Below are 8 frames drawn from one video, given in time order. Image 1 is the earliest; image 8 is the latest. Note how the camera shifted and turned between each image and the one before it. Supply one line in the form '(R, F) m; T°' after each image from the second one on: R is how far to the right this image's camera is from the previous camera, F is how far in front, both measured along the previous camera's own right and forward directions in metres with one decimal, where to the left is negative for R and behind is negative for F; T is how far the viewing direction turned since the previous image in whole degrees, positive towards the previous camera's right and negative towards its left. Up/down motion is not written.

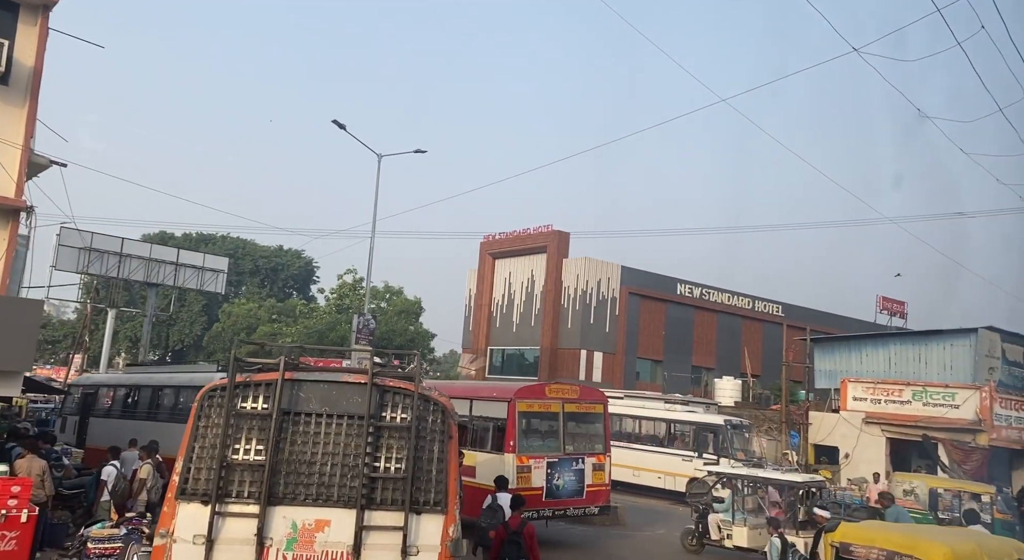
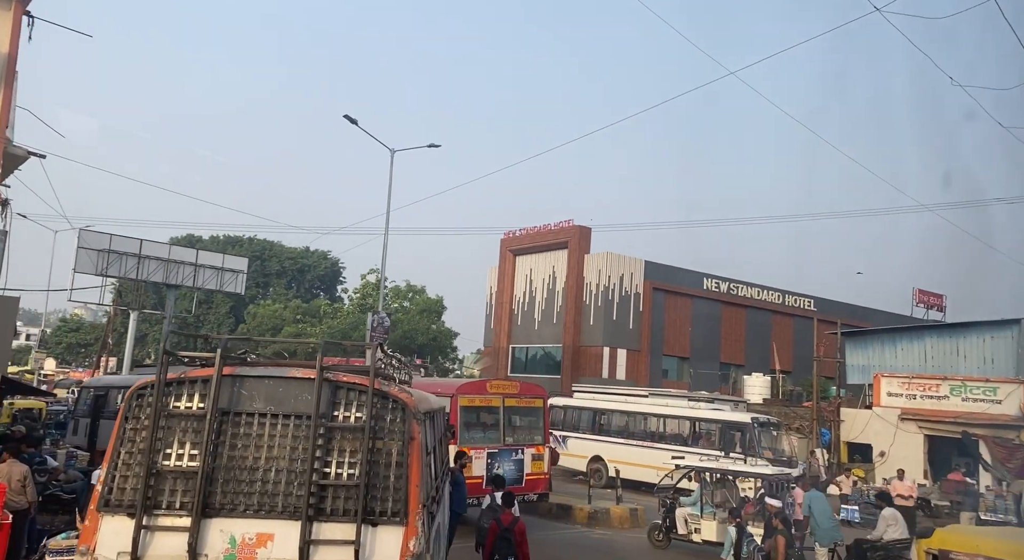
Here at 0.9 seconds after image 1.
(+0.4, +0.6) m; -2°
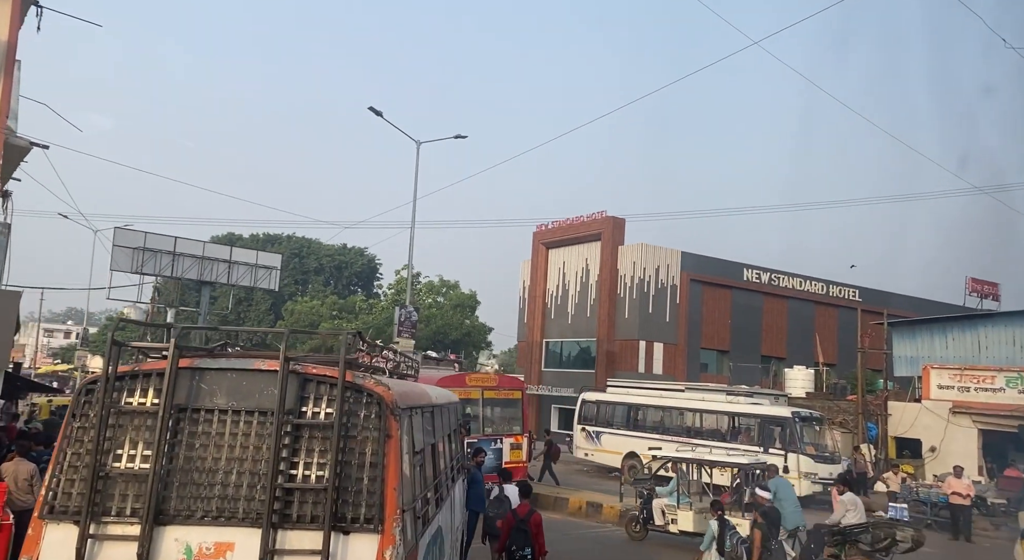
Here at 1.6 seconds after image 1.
(+0.3, +0.5) m; -3°
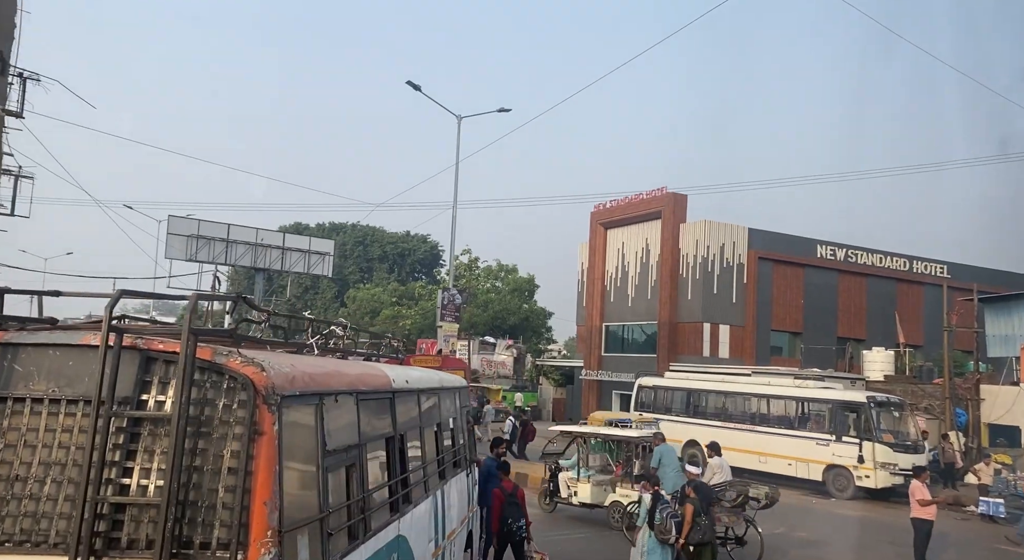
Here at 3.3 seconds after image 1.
(+0.6, +1.2) m; -5°
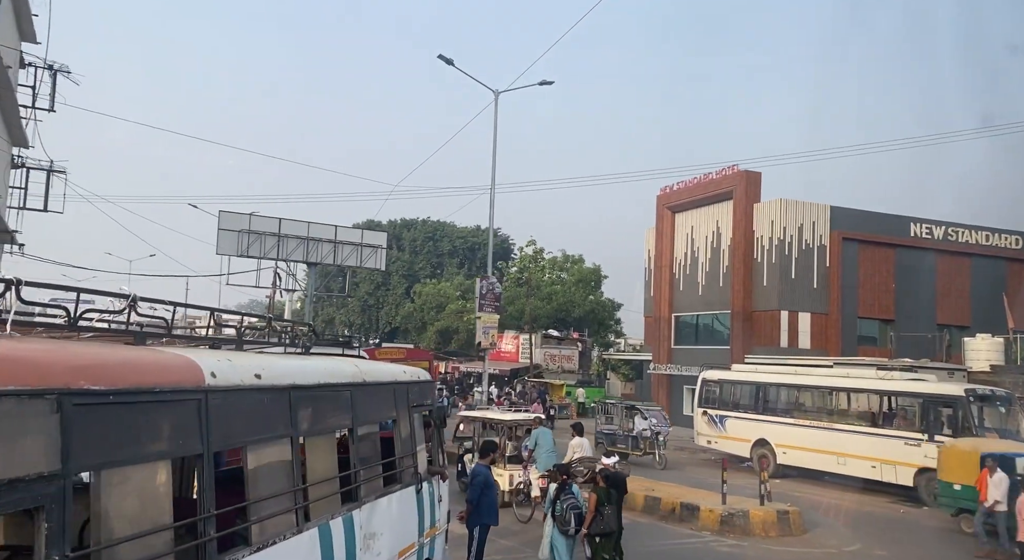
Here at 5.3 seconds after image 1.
(+1.0, +1.8) m; -6°
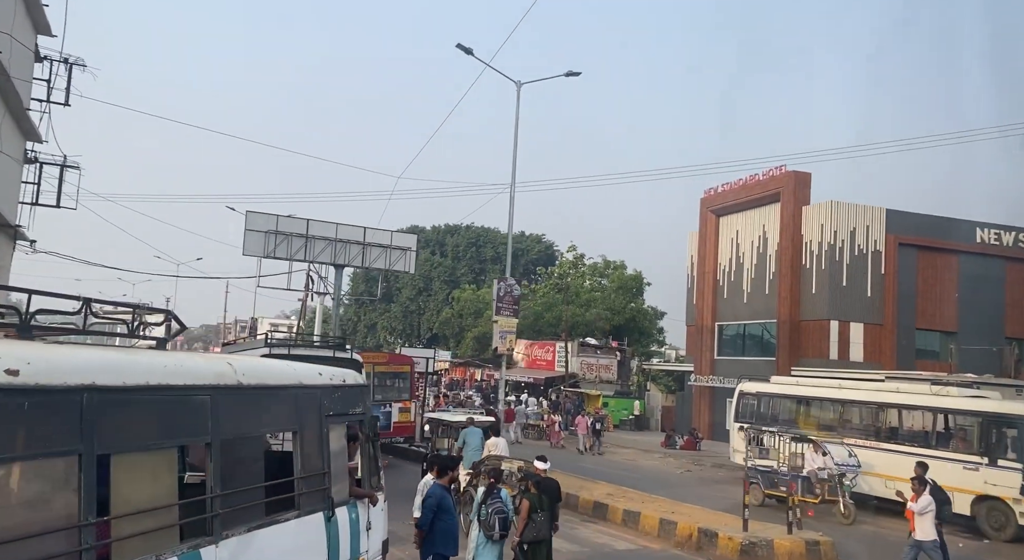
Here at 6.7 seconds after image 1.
(+0.8, +1.2) m; -4°
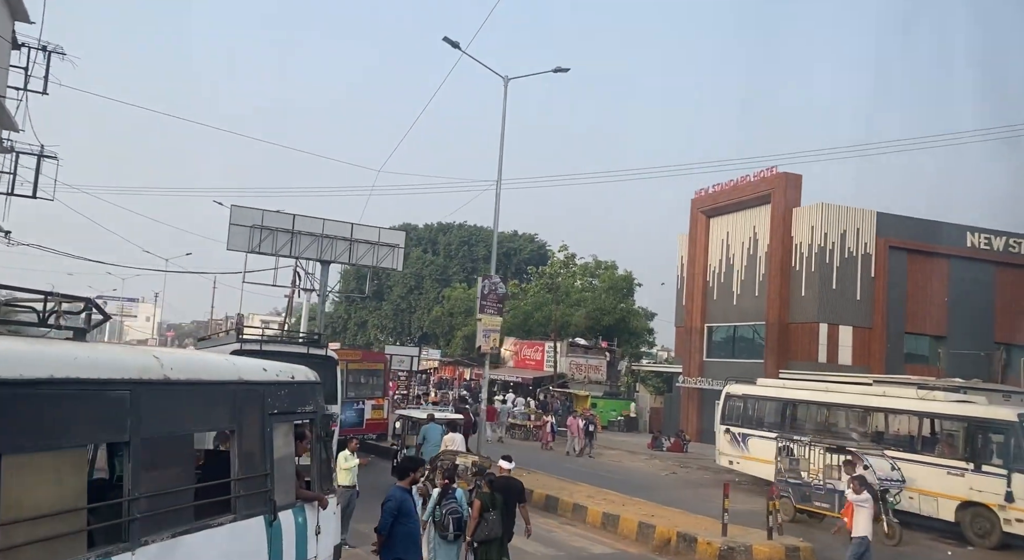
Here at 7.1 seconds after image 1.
(+0.2, +0.2) m; 0°
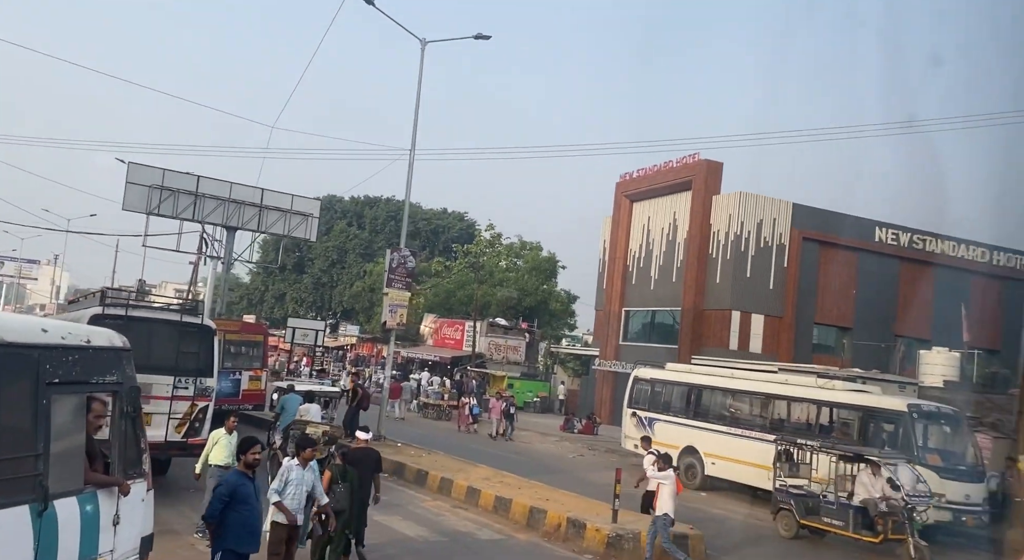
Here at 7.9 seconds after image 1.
(+0.5, +0.3) m; +5°
